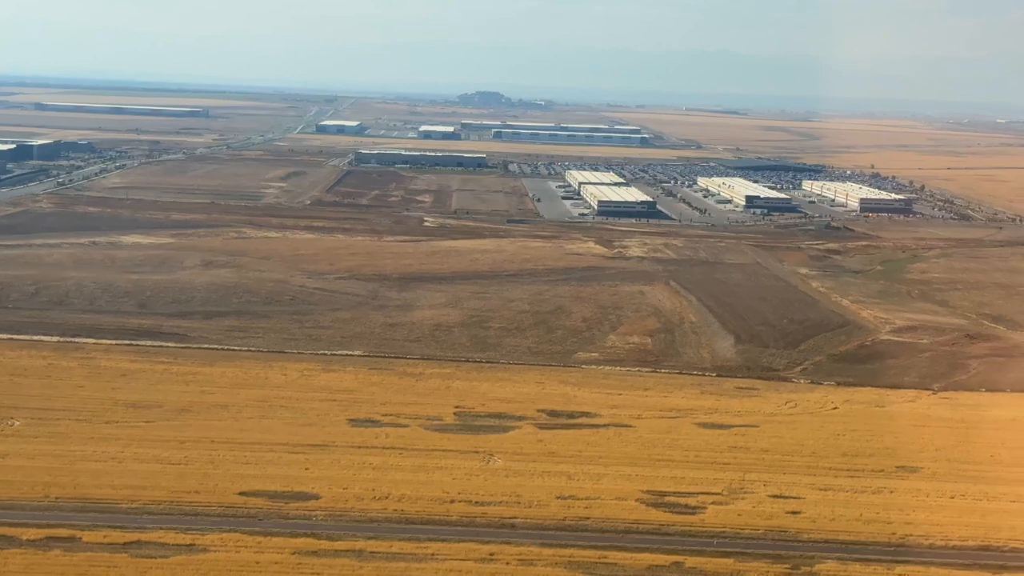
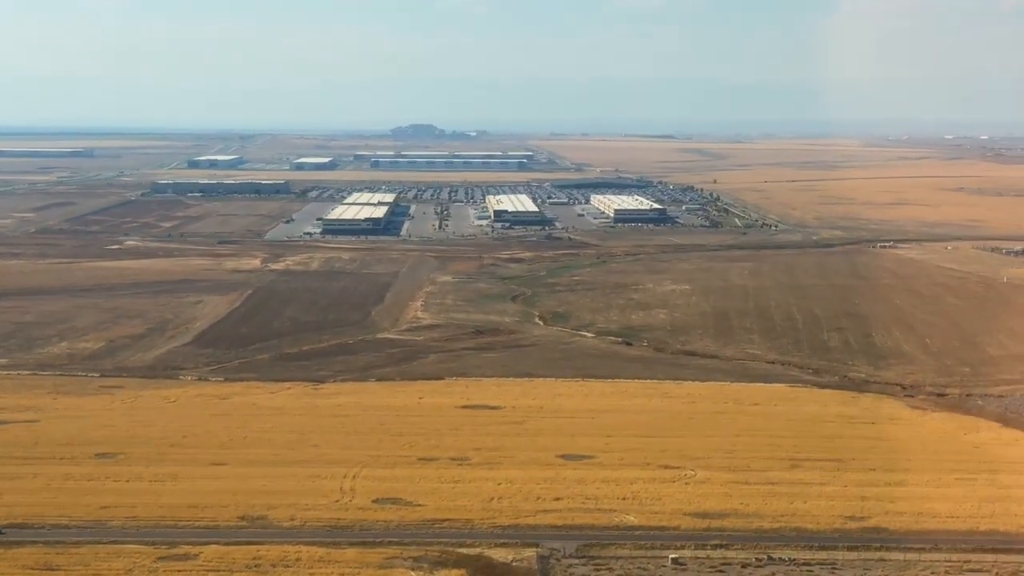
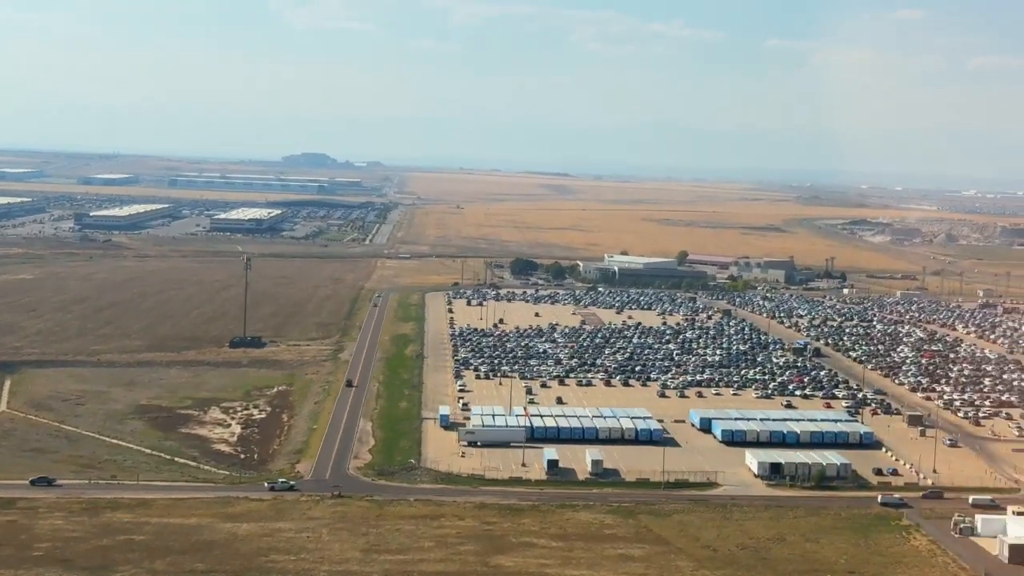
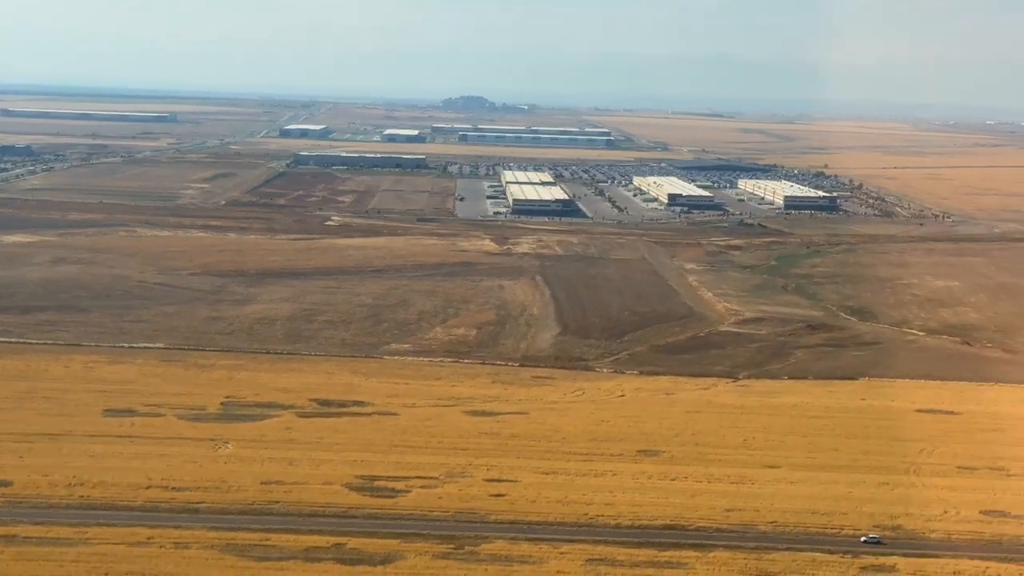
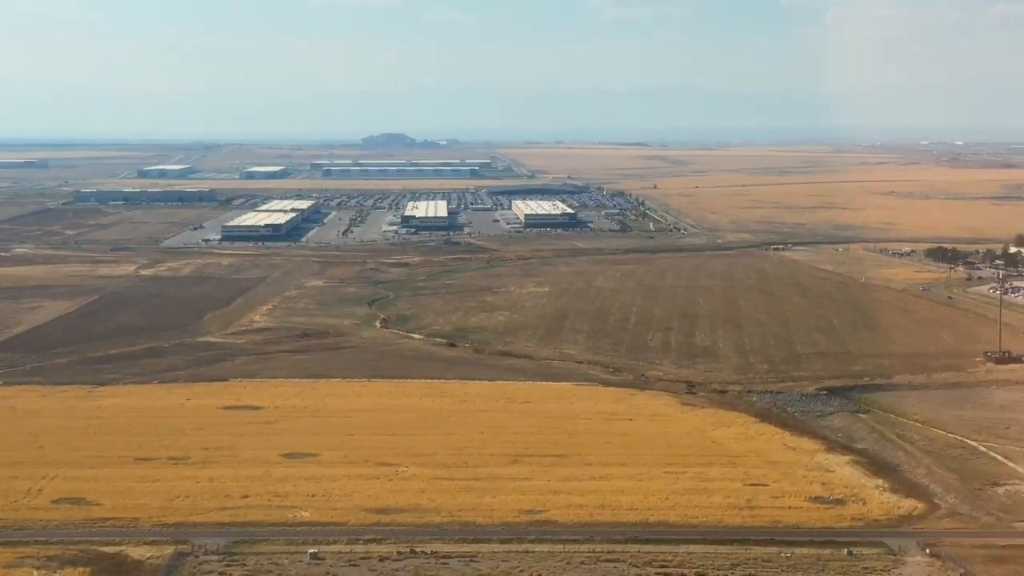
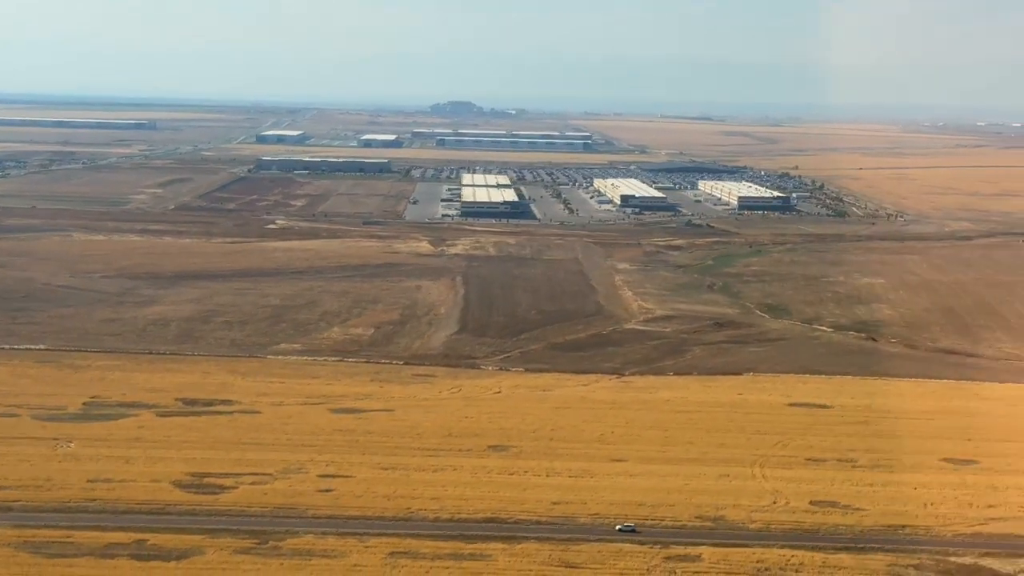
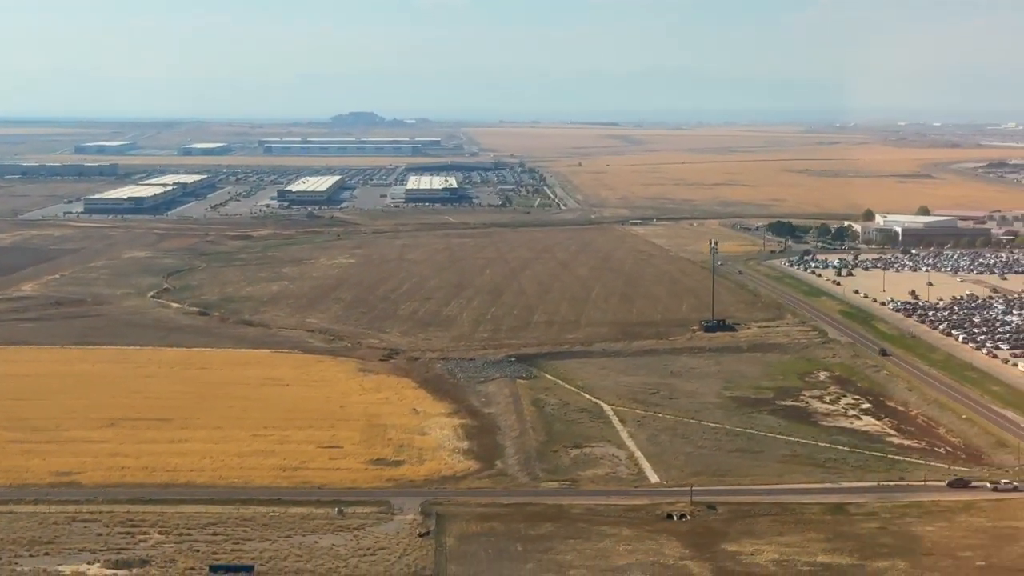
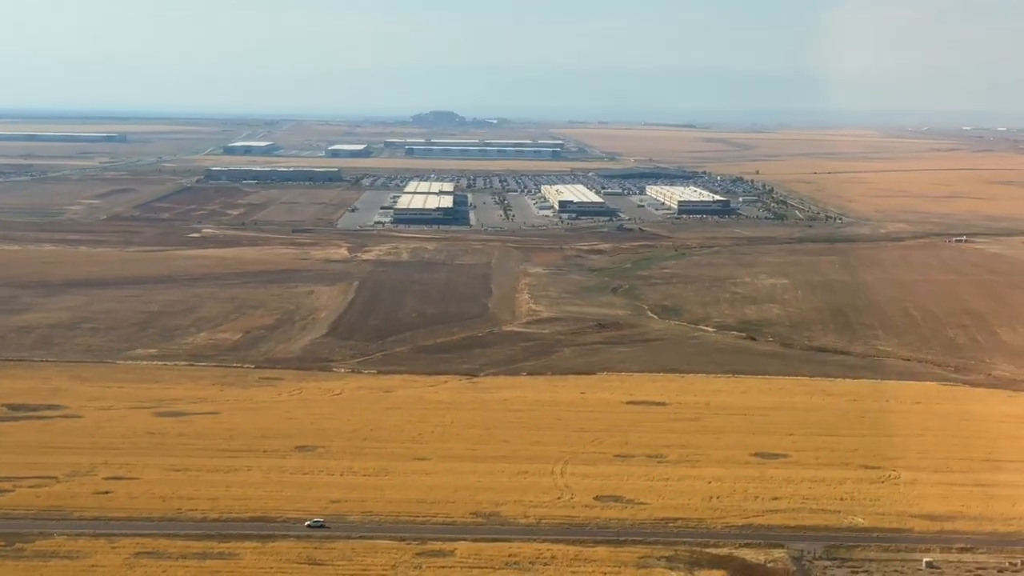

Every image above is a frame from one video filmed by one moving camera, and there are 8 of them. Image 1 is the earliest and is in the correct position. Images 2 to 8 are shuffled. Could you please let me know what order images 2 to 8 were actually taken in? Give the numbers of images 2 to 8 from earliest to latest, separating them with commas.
4, 6, 8, 2, 5, 7, 3
